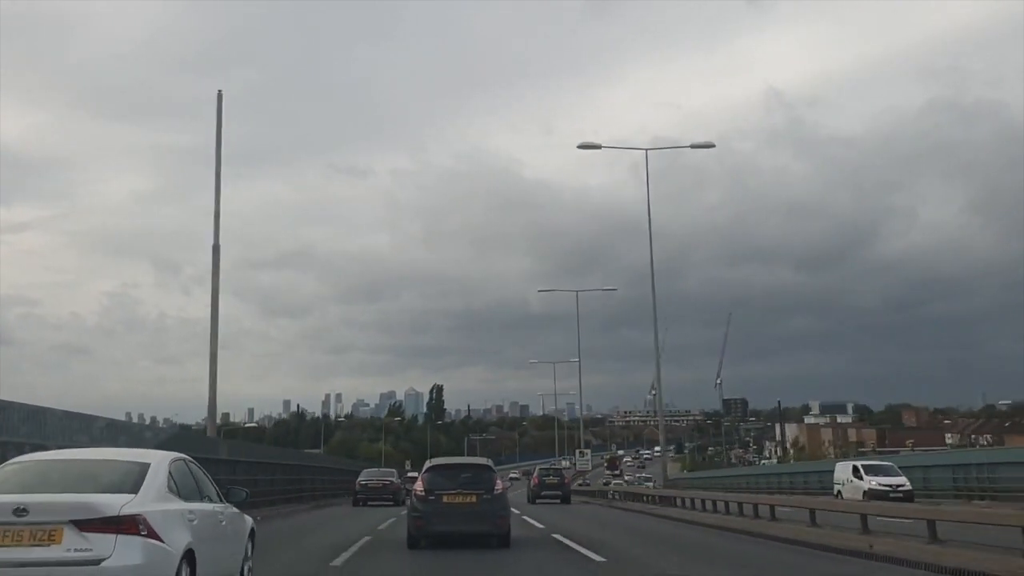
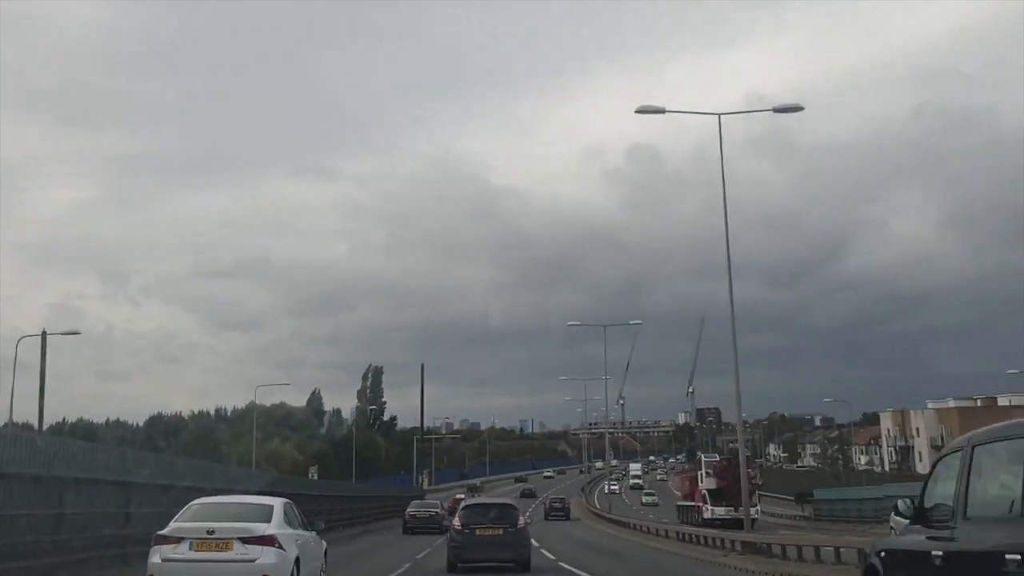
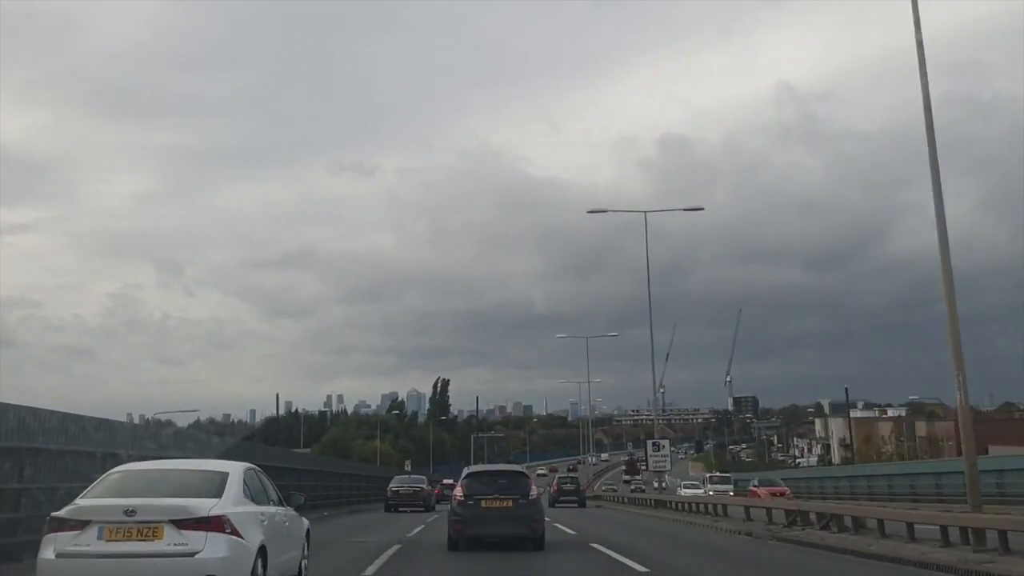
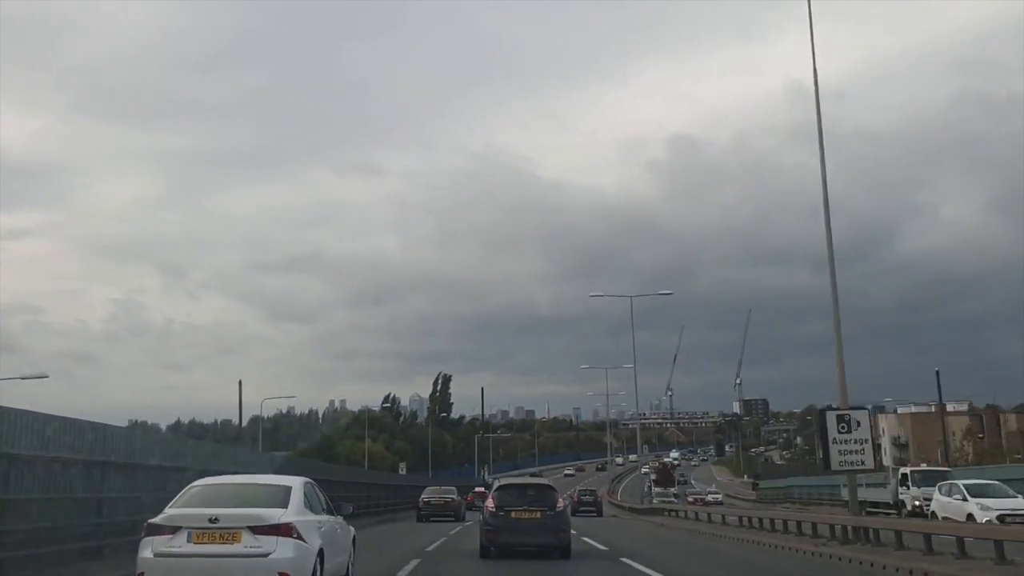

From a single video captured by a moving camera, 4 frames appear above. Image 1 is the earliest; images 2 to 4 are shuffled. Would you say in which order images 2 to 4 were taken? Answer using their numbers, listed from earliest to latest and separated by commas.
3, 4, 2
